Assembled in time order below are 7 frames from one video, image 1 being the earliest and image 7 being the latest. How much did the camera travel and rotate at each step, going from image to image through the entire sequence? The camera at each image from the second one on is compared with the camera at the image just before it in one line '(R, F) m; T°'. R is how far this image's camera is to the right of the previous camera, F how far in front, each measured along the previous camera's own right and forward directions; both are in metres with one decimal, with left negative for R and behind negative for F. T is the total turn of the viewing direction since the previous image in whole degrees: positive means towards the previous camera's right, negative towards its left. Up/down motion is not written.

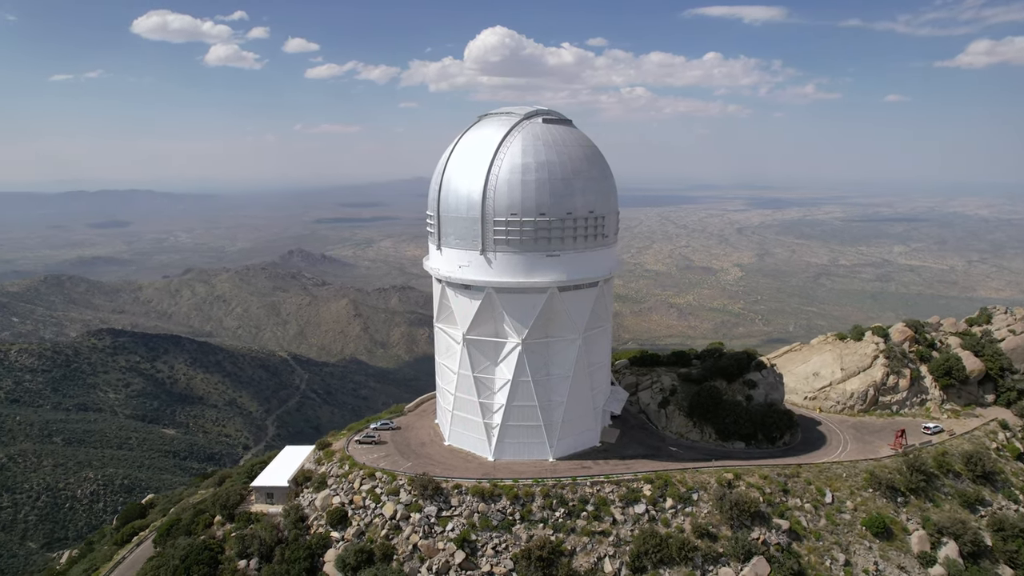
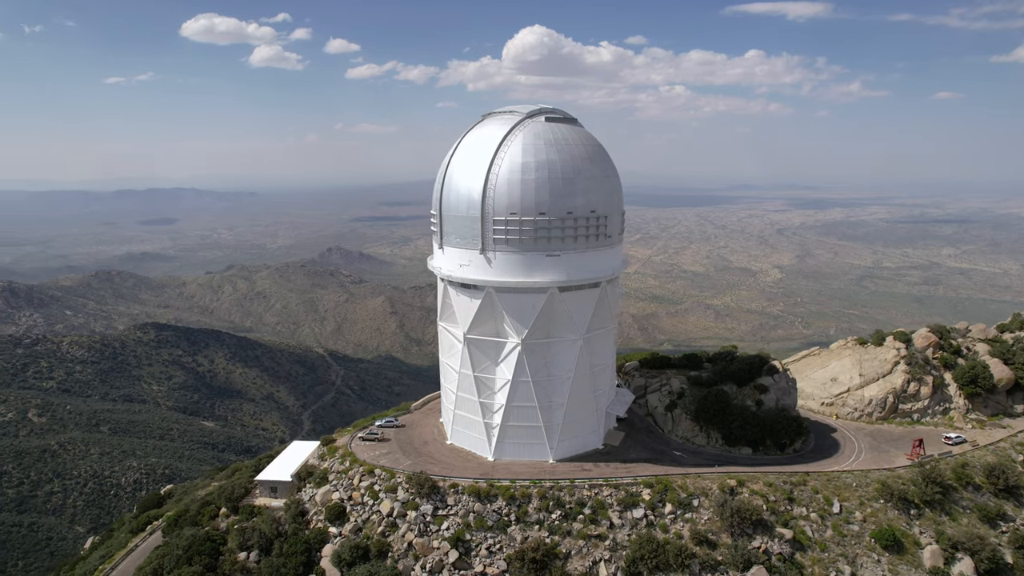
(+1.1, +0.2) m; -3°
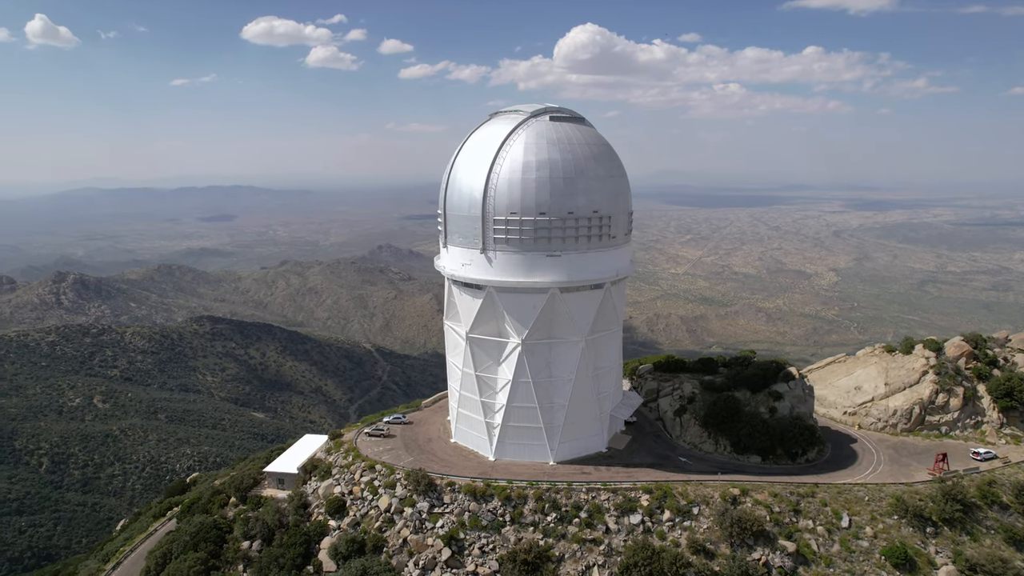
(+1.5, +0.1) m; -4°
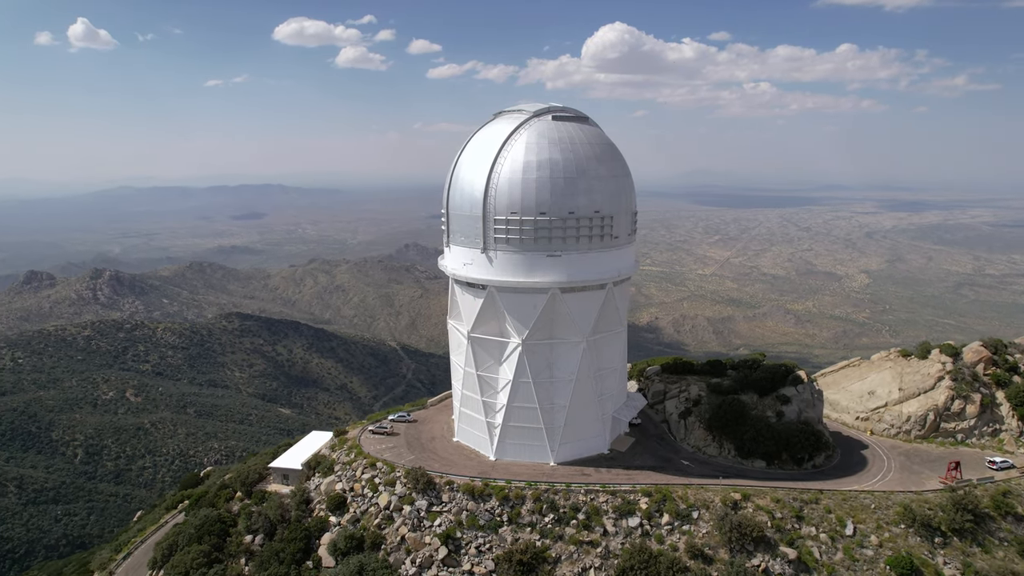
(+0.8, 0.0) m; -2°
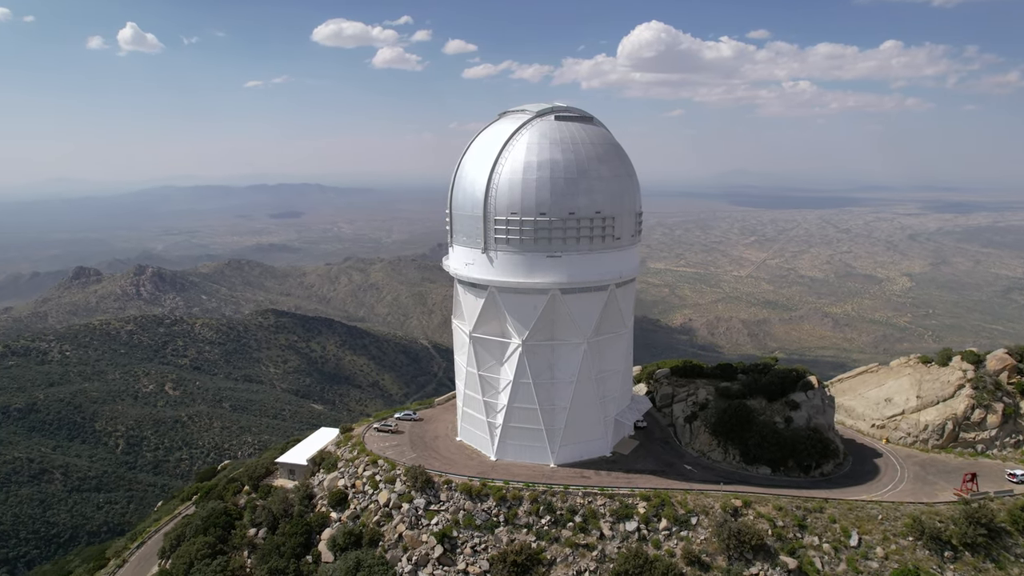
(+1.0, 0.0) m; -3°
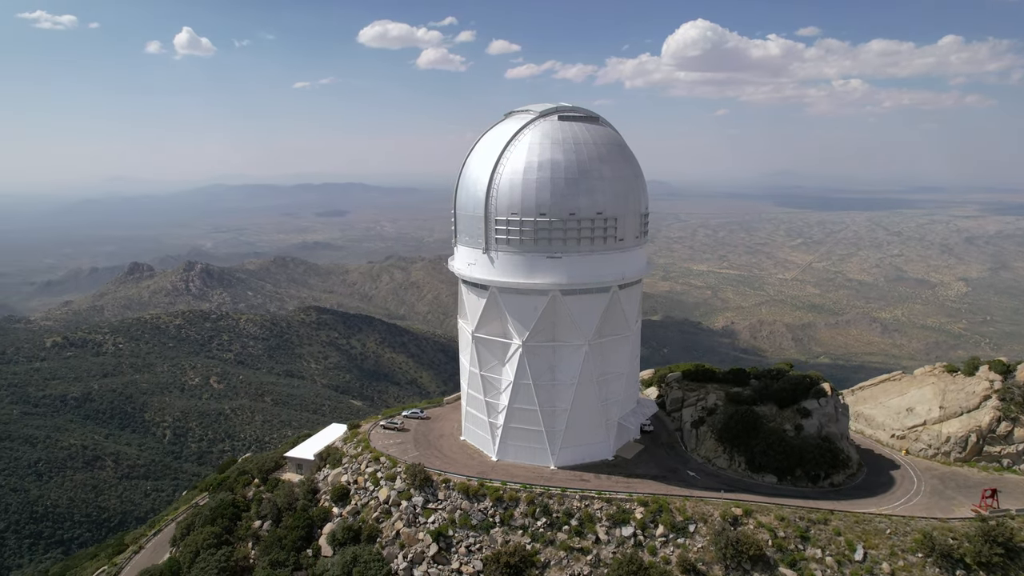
(+1.2, +0.1) m; -3°
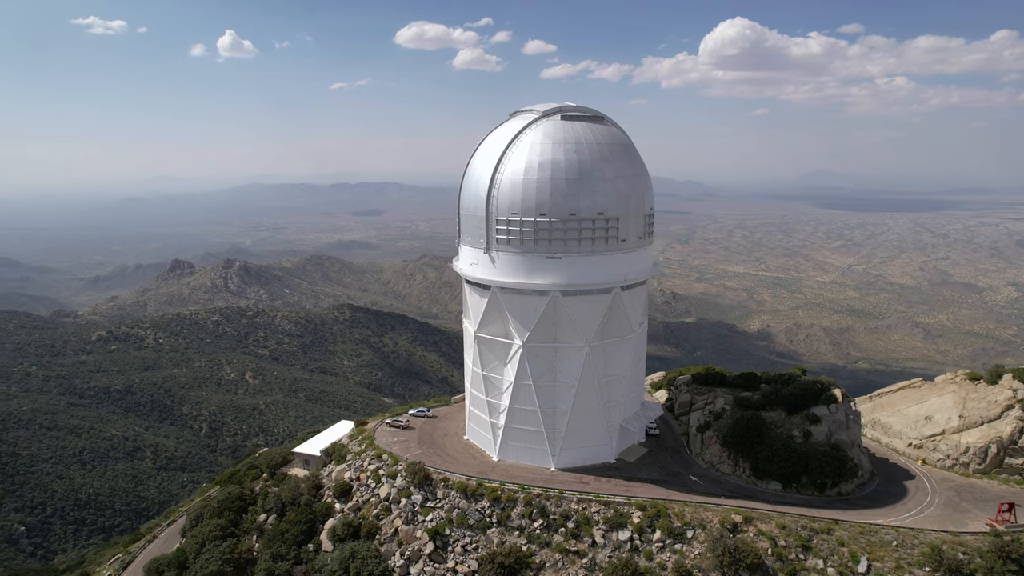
(+1.0, 0.0) m; -3°
